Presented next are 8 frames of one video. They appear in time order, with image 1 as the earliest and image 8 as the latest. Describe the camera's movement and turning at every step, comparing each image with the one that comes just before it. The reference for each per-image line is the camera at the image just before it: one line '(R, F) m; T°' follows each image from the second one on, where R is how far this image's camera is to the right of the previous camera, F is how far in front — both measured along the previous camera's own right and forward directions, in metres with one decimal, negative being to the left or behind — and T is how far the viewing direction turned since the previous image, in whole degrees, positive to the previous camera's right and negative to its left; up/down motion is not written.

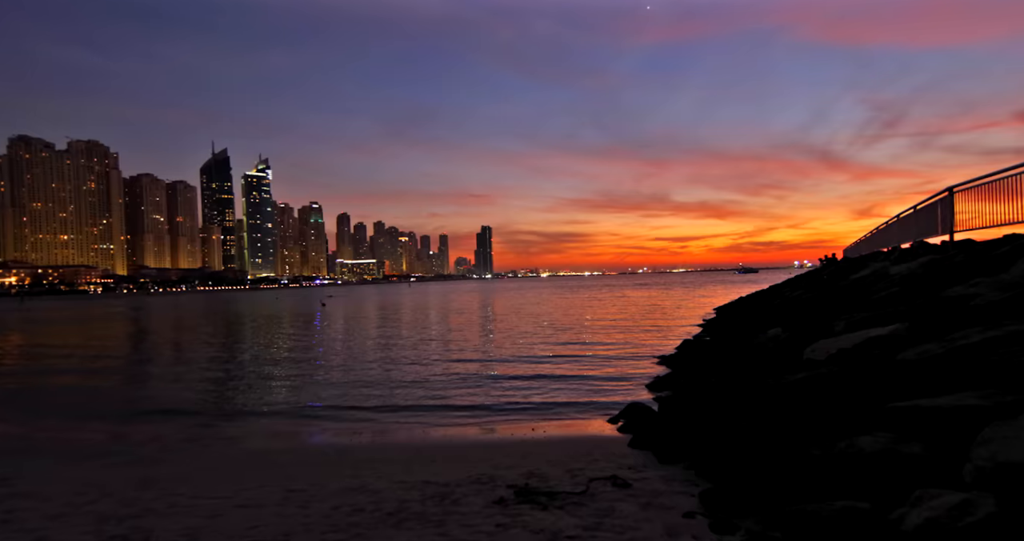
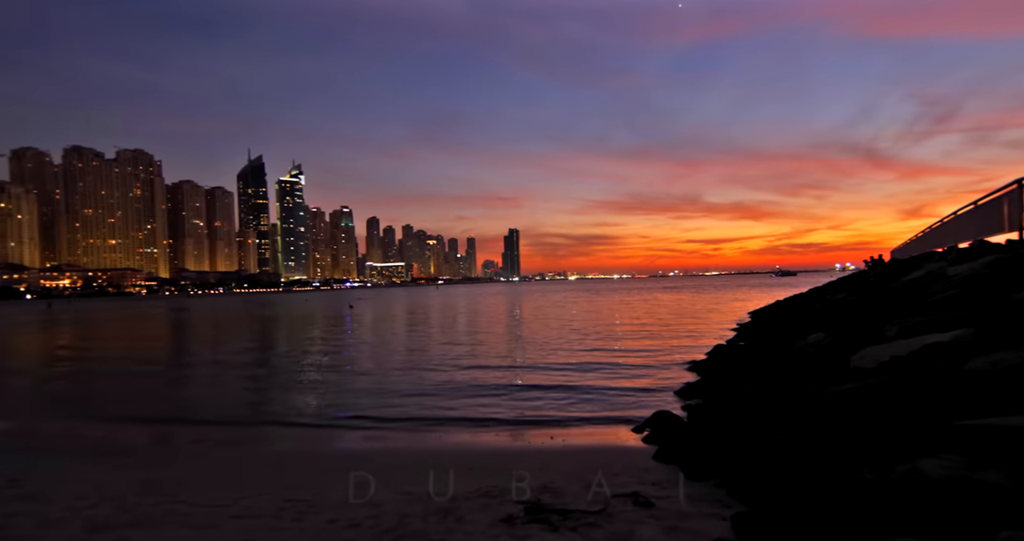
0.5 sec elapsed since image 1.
(0.0, +0.4) m; -3°
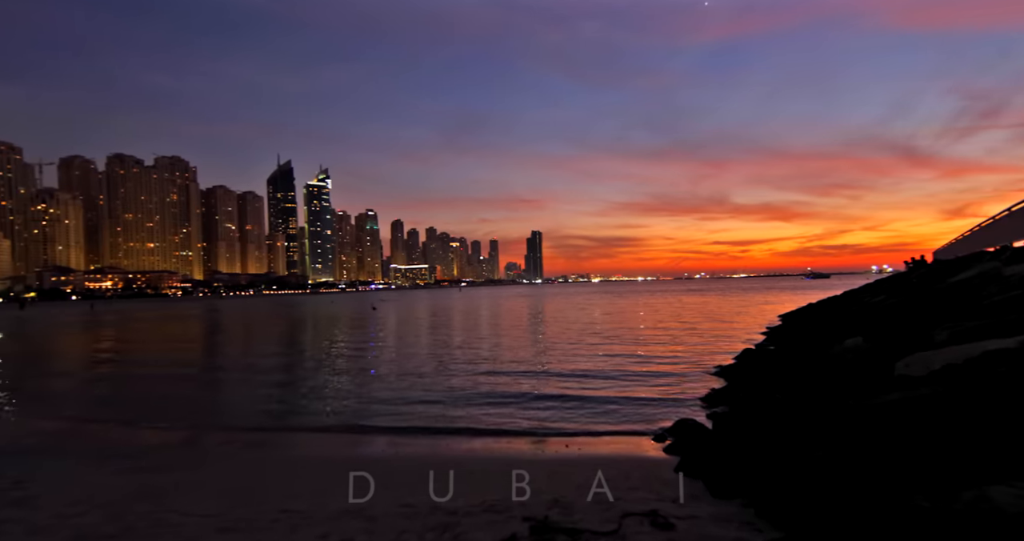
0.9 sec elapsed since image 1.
(0.0, +0.3) m; -2°
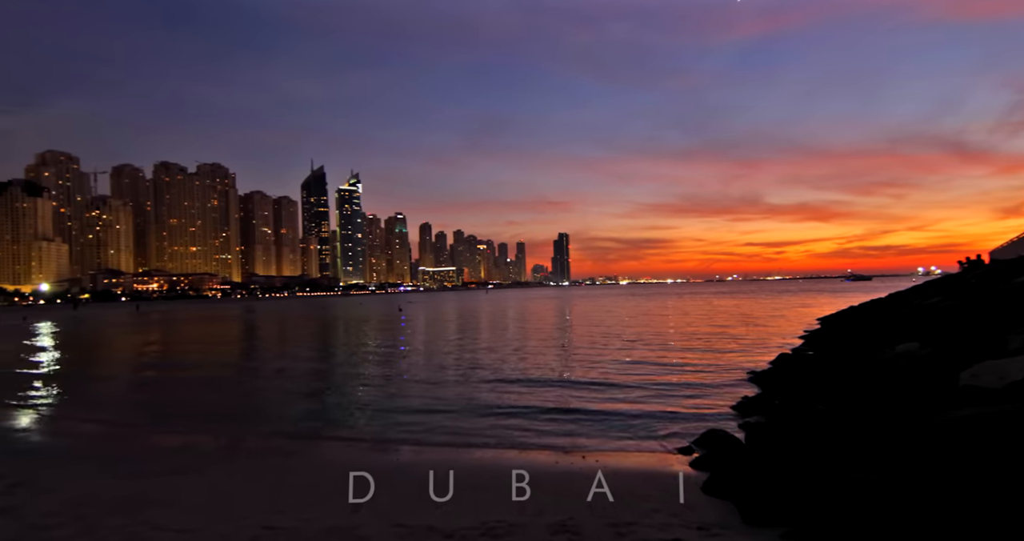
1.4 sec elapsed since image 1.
(-0.1, +0.2) m; -3°
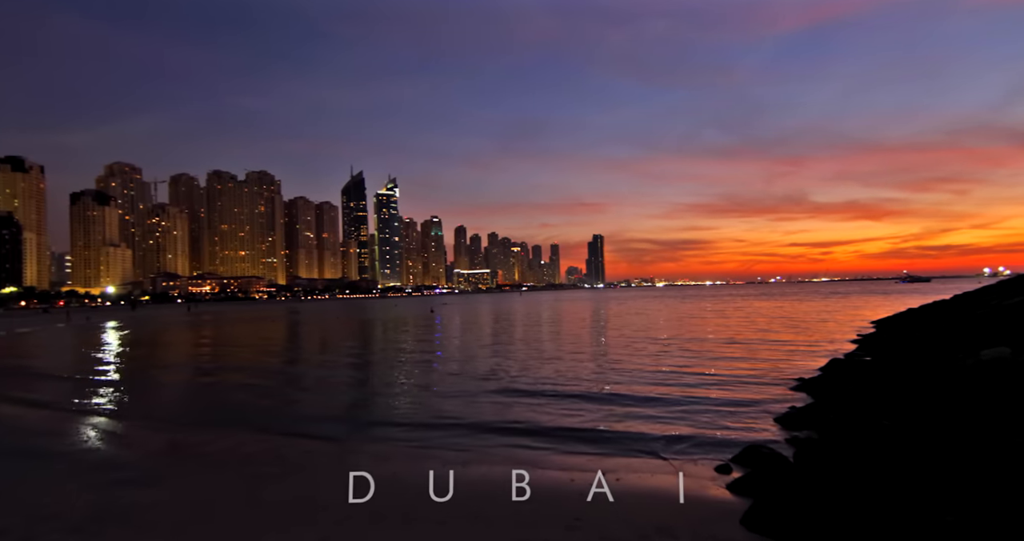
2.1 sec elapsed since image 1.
(0.0, +0.4) m; -3°
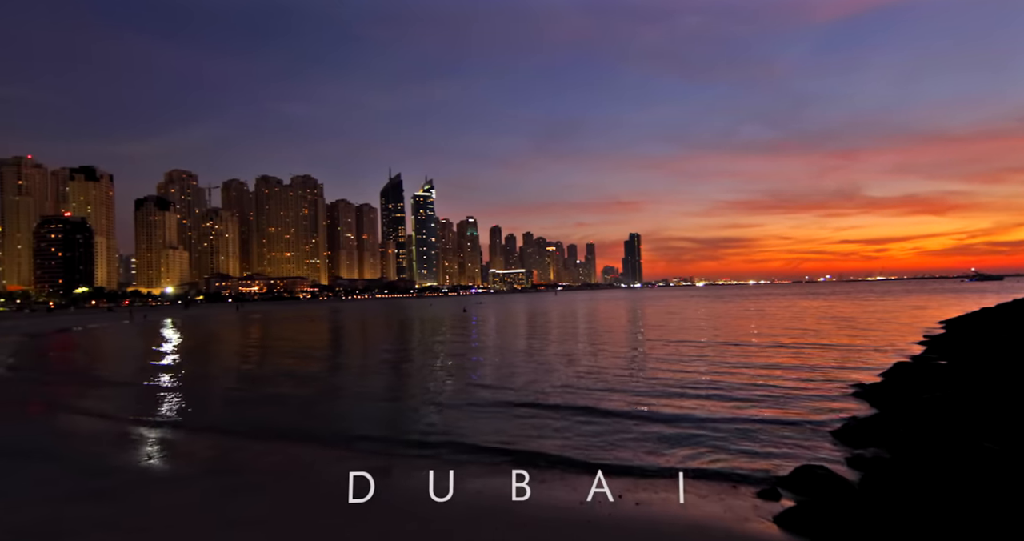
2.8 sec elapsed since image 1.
(-0.1, +0.5) m; -3°
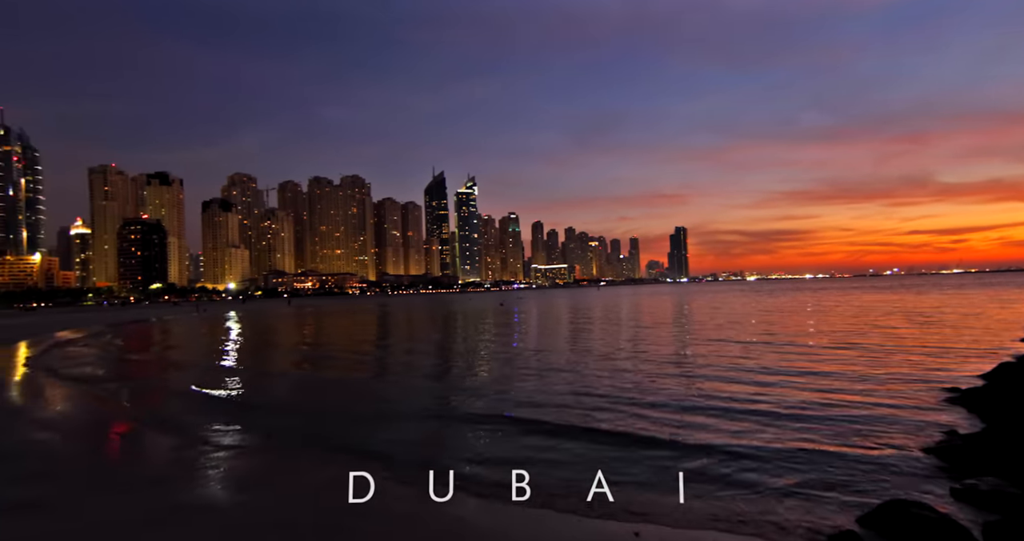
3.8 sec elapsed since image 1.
(-0.1, +0.7) m; -4°
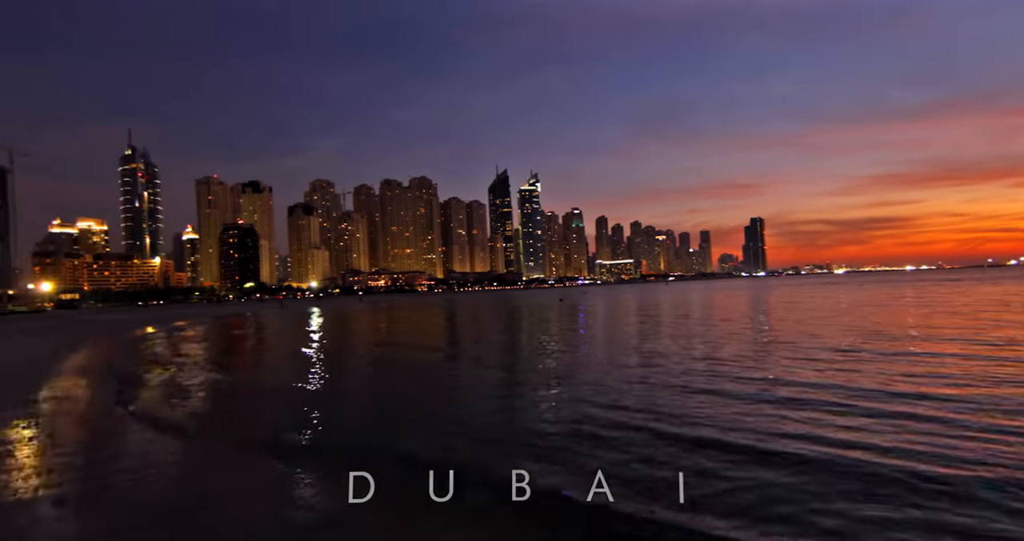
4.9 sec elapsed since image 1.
(-0.2, +1.3) m; -6°
